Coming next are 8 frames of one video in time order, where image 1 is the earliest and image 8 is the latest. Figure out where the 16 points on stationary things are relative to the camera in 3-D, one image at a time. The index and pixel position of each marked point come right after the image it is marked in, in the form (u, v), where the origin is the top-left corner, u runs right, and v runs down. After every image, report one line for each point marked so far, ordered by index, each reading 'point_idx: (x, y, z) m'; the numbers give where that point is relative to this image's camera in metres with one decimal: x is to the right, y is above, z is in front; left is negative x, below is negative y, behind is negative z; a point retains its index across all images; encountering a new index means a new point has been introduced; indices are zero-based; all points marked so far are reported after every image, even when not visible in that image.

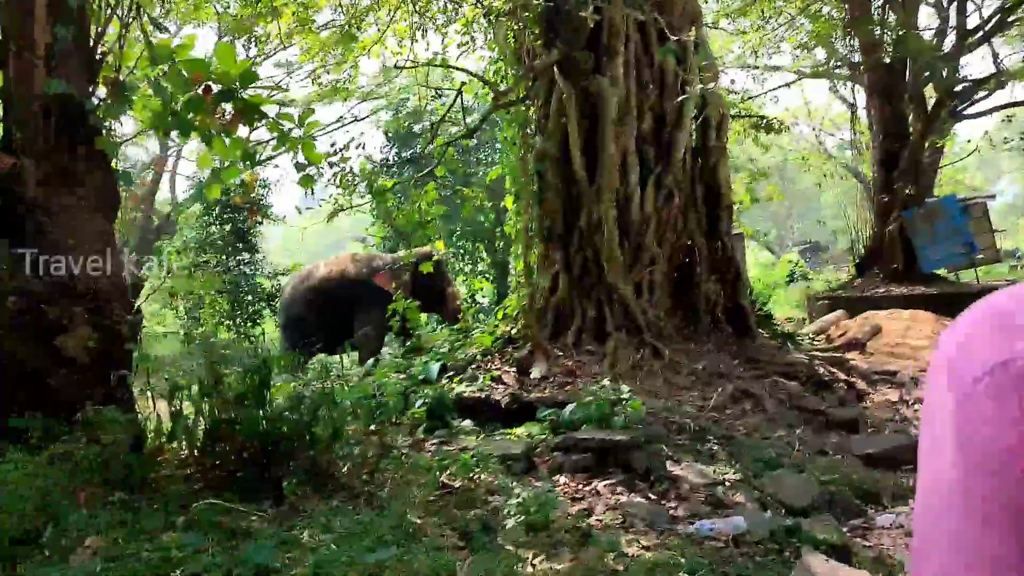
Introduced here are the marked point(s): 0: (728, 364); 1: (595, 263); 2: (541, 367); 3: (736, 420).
0: (+1.6, -0.5, +6.5) m
1: (+0.6, +0.2, +6.7) m
2: (+0.2, -0.6, +6.2) m
3: (+1.4, -0.8, +5.4) m
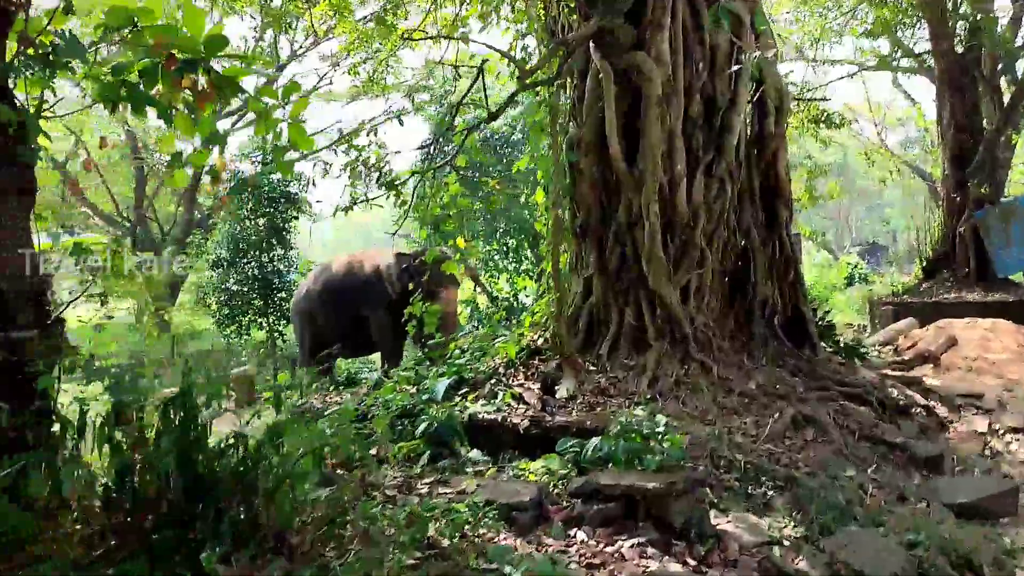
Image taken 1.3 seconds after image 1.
0: (+1.7, -0.6, +5.6) m
1: (+0.8, +0.2, +5.9) m
2: (+0.3, -0.6, +5.4) m
3: (+1.5, -0.9, +4.5) m
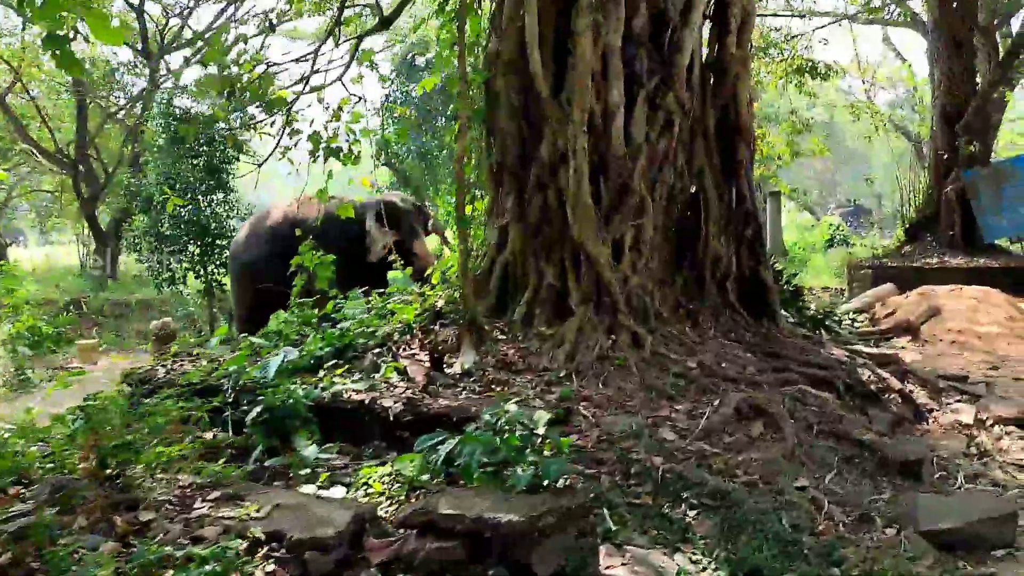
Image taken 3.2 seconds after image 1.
0: (+1.2, -0.4, +4.6) m
1: (+0.3, +0.4, +4.8) m
2: (-0.2, -0.3, +4.4) m
3: (+0.9, -0.7, +3.5) m
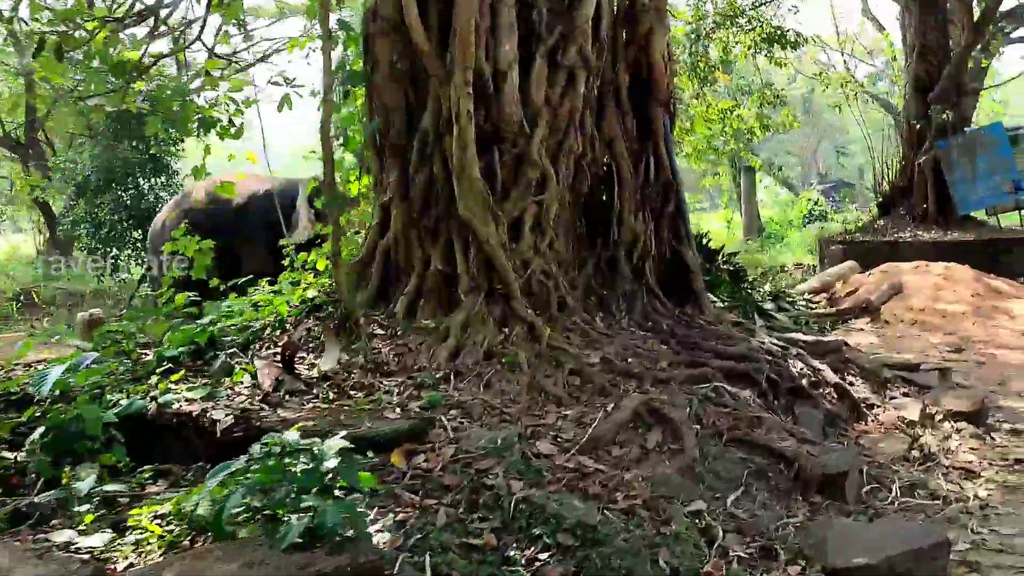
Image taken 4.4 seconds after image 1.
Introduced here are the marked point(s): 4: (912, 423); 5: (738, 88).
0: (+0.6, -0.3, +4.0) m
1: (-0.3, +0.5, +4.2) m
2: (-0.8, -0.3, +3.8) m
3: (+0.4, -0.6, +3.0) m
4: (+1.8, -0.6, +4.0) m
5: (+4.7, +4.1, +18.2) m
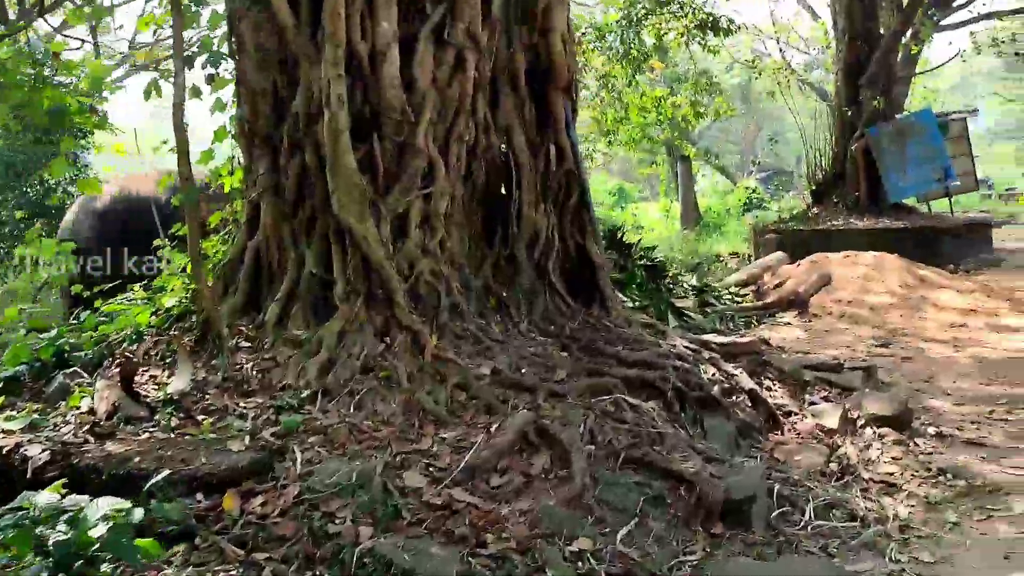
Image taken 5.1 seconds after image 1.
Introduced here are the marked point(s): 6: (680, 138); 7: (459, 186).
0: (+0.1, -0.3, +3.6) m
1: (-0.8, +0.5, +3.7) m
2: (-1.2, -0.3, +3.4) m
3: (-0.1, -0.7, +2.6) m
4: (+1.3, -0.6, +3.7) m
5: (+3.3, +4.3, +18.0) m
6: (+3.4, +3.1, +18.1) m
7: (-0.2, +0.5, +4.0) m
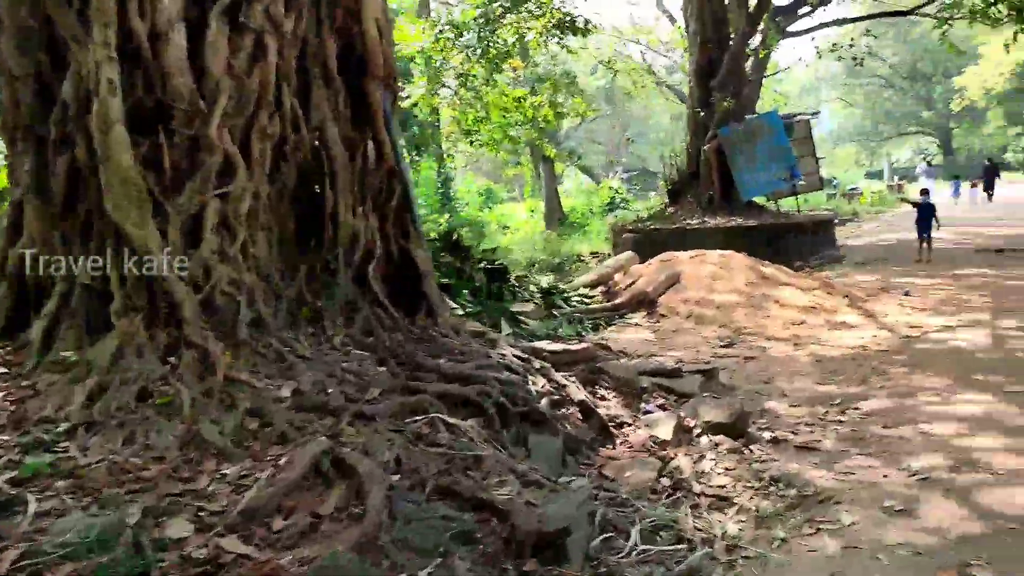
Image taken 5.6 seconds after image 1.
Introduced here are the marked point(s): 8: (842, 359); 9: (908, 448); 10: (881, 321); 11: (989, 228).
0: (-0.6, -0.3, +3.3) m
1: (-1.6, +0.4, +3.3) m
2: (-1.9, -0.4, +2.8) m
3: (-0.6, -0.7, +2.2) m
4: (+0.6, -0.6, +3.5) m
5: (+0.4, +4.3, +17.9) m
6: (+0.6, +3.1, +18.1) m
7: (-1.0, +0.4, +3.6) m
8: (+2.0, -0.4, +5.4) m
9: (+1.6, -0.7, +3.6) m
10: (+2.7, -0.2, +6.4) m
11: (+7.5, +1.0, +13.9) m
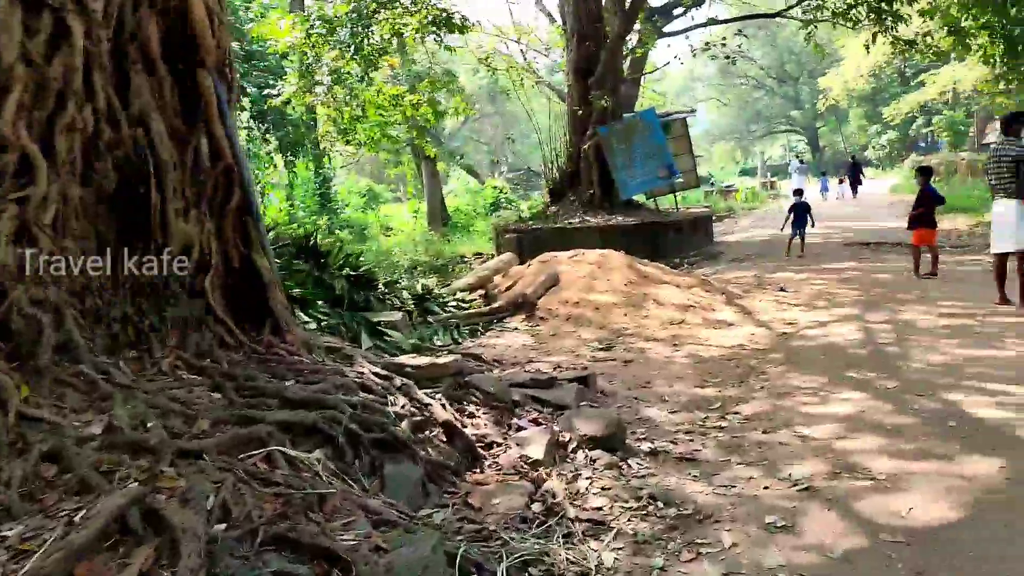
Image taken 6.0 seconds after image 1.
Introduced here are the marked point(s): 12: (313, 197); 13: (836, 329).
0: (-1.1, -0.4, +2.9) m
1: (-2.0, +0.3, +2.7) m
2: (-2.3, -0.5, +2.2) m
3: (-0.9, -0.7, +1.8) m
4: (+0.1, -0.6, +3.2) m
5: (-2.0, +4.3, +17.5) m
6: (-1.8, +3.0, +17.7) m
7: (-1.6, +0.4, +3.1) m
8: (+1.2, -0.4, +5.2) m
9: (+1.1, -0.7, +3.5) m
10: (+1.8, -0.2, +6.4) m
11: (+5.6, +1.1, +14.5) m
12: (-3.9, +1.8, +17.4) m
13: (+2.1, -0.3, +5.8) m
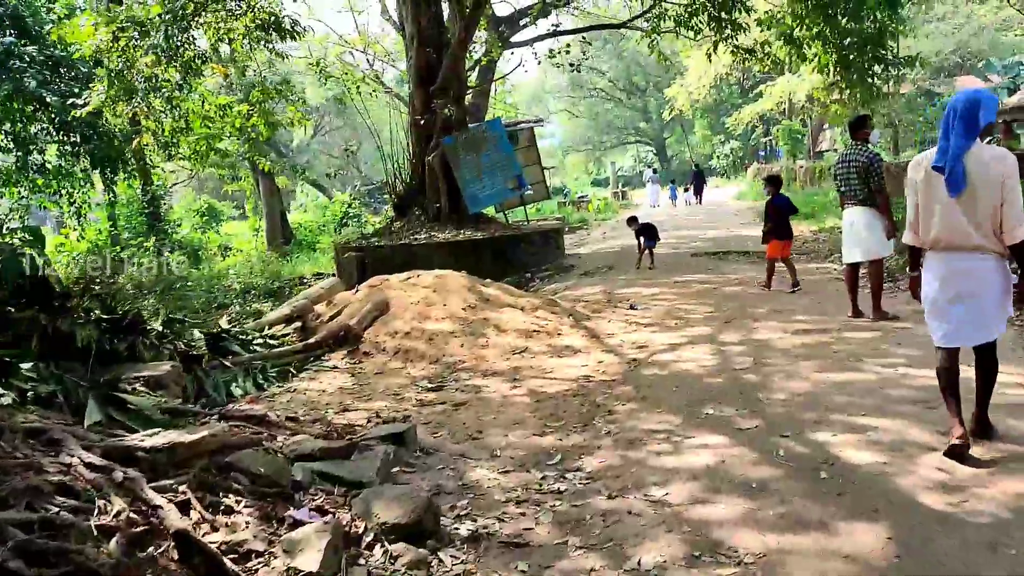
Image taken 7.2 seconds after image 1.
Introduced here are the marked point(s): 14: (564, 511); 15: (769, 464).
0: (-1.6, -0.6, +1.9) m
1: (-2.6, +0.1, +1.6) m
2: (-2.8, -0.7, +1.1) m
3: (-1.4, -0.9, +0.8) m
4: (-0.5, -0.8, +2.4) m
5: (-5.0, +3.8, +16.3) m
6: (-4.8, +2.6, +16.4) m
7: (-2.2, +0.2, +2.1) m
8: (+0.3, -0.6, +4.6) m
9: (+0.4, -0.8, +2.8) m
10: (+0.6, -0.4, +5.8) m
11: (+3.1, +0.9, +14.4) m
12: (-6.7, +1.3, +15.8) m
13: (+1.1, -0.4, +5.3) m
14: (+0.2, -0.8, +3.0) m
15: (+0.9, -0.6, +3.2) m
